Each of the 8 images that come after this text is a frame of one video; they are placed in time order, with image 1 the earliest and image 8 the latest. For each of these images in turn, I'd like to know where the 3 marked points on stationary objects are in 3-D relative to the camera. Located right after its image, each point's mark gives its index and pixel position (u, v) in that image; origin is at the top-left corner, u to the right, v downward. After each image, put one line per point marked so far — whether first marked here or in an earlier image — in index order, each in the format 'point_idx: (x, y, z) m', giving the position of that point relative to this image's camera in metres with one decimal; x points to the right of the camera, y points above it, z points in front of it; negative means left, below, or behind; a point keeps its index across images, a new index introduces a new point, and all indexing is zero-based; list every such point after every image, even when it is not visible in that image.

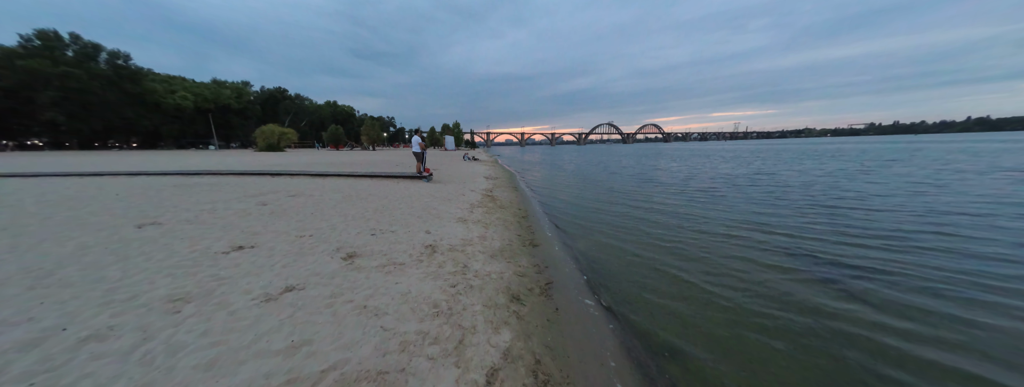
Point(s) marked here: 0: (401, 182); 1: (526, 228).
0: (-5.4, +0.6, +13.9) m
1: (+0.4, -1.0, +7.8) m
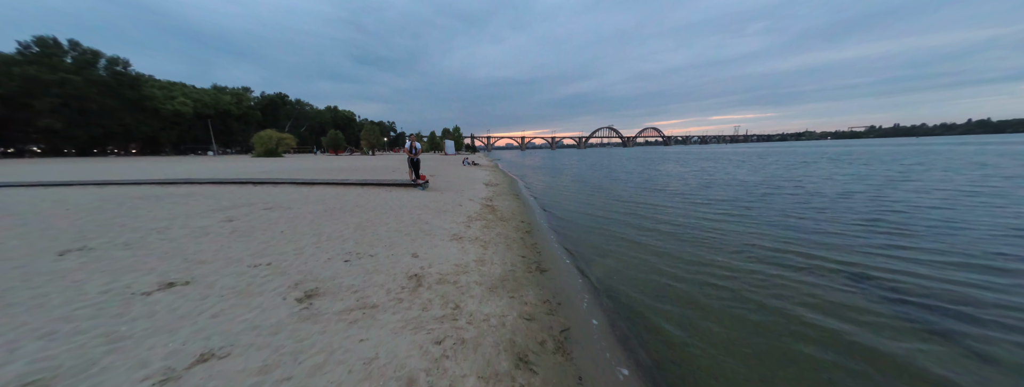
0: (-5.3, +0.2, +12.8) m
1: (+0.5, -1.3, +6.8) m
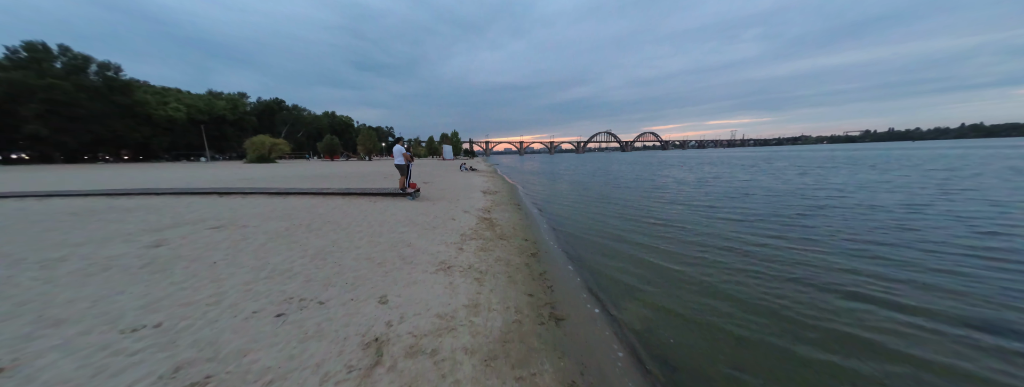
0: (-5.3, -0.3, +11.3) m
1: (+0.5, -1.6, +5.3) m
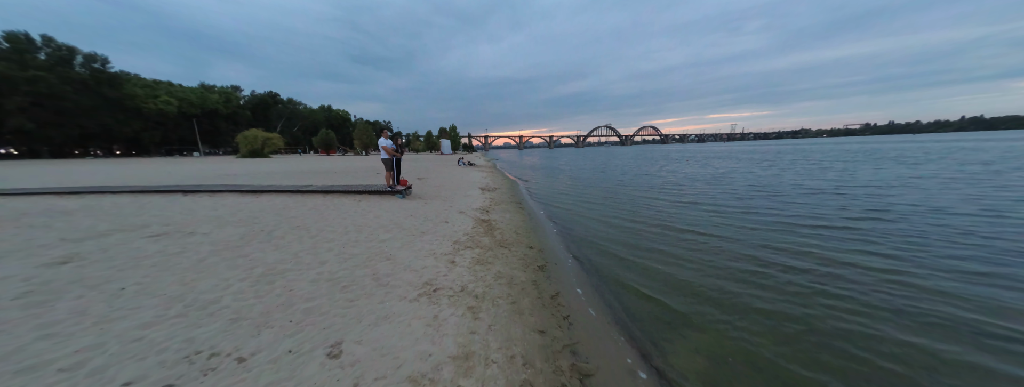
0: (-5.2, -0.2, +10.1) m
1: (+0.6, -1.6, +4.1) m
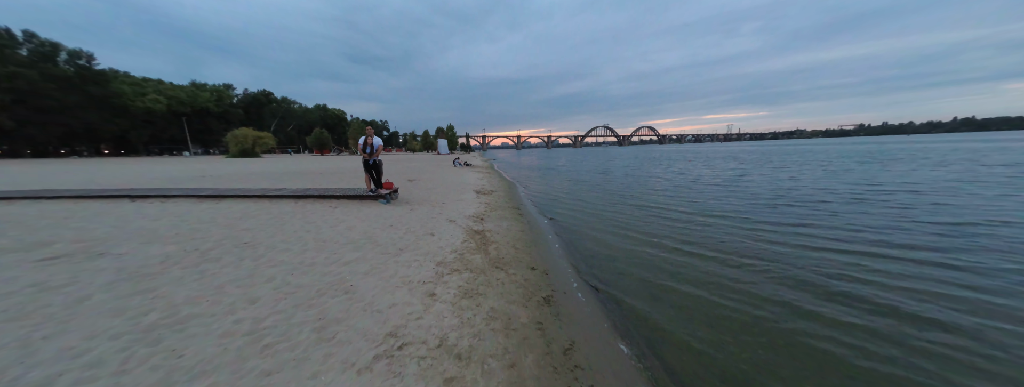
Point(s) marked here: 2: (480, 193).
0: (-5.3, -0.4, +8.8) m
1: (+0.6, -1.8, +2.8) m
2: (-1.5, 0.0, +13.8) m
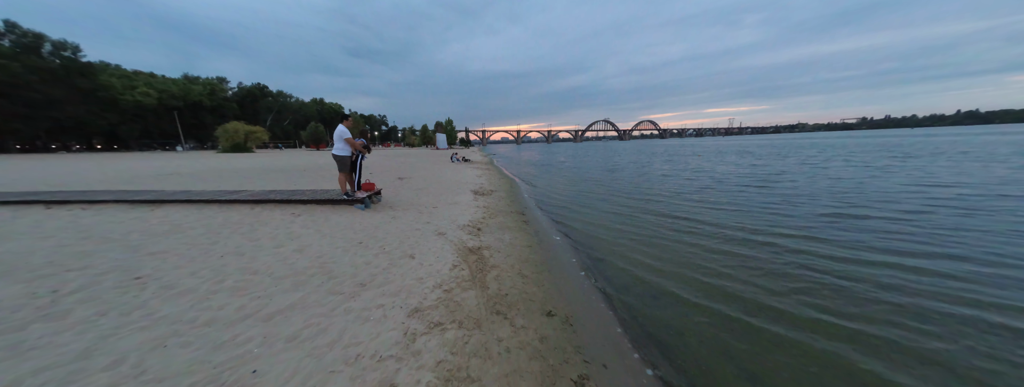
0: (-5.2, -0.5, +7.2) m
1: (+0.7, -2.0, +1.2) m
2: (-1.4, 0.0, +12.1) m
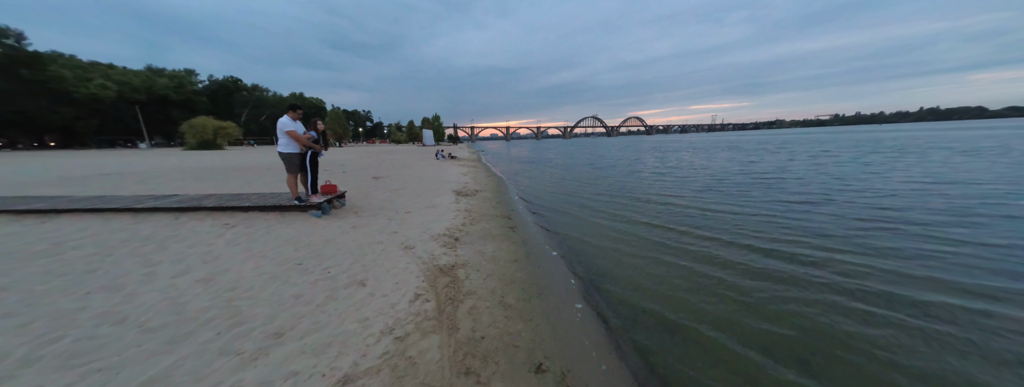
0: (-5.5, -0.6, +5.9) m
1: (+0.5, -2.2, +0.2) m
2: (-2.0, 0.0, +10.9) m
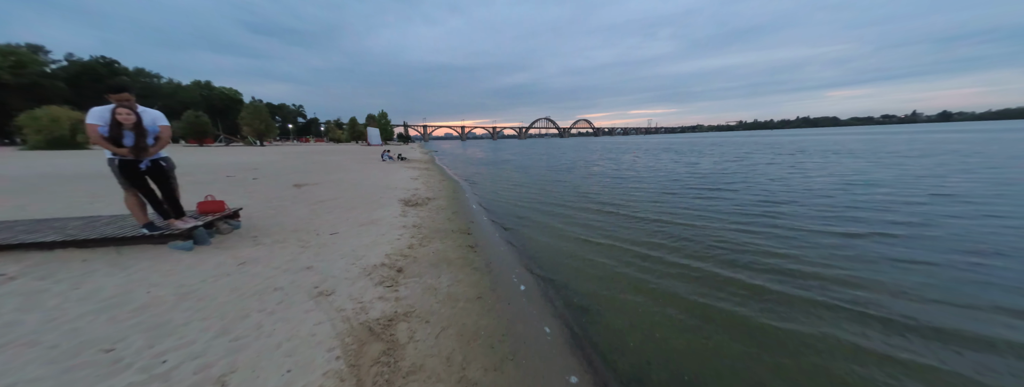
0: (-6.1, -1.0, +3.8) m
1: (+0.8, -2.4, -1.0) m
2: (-3.4, -0.3, +9.3) m
